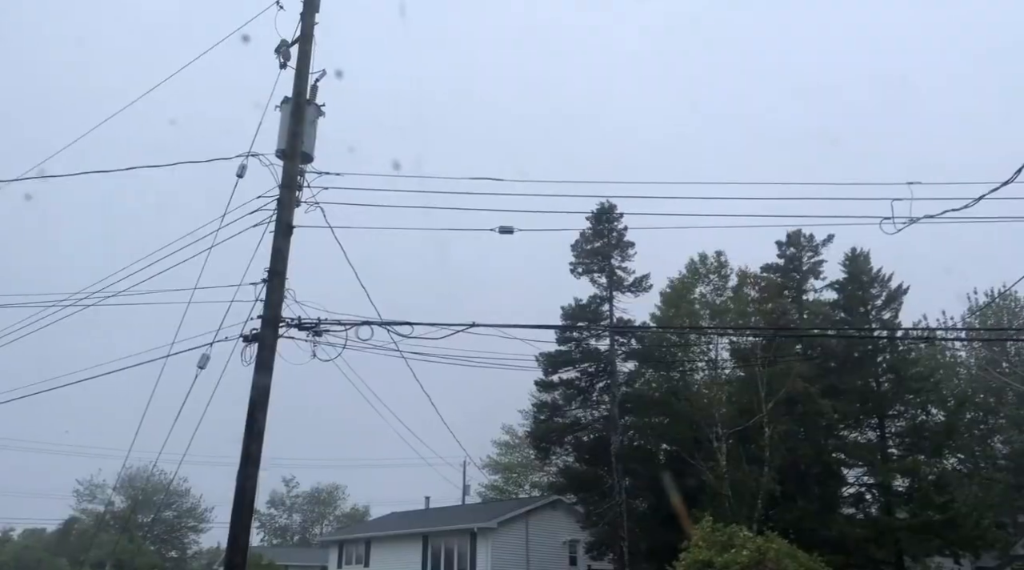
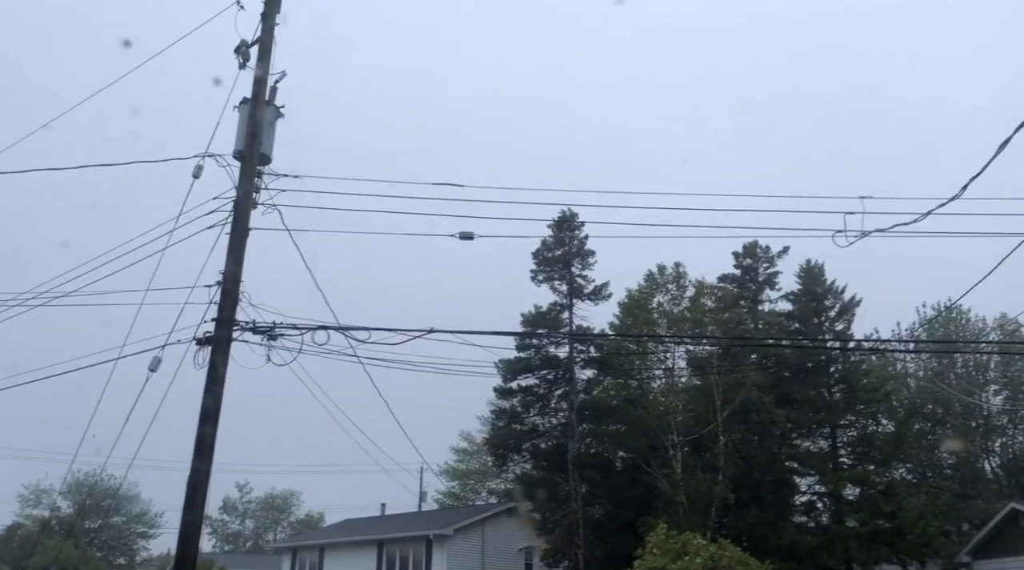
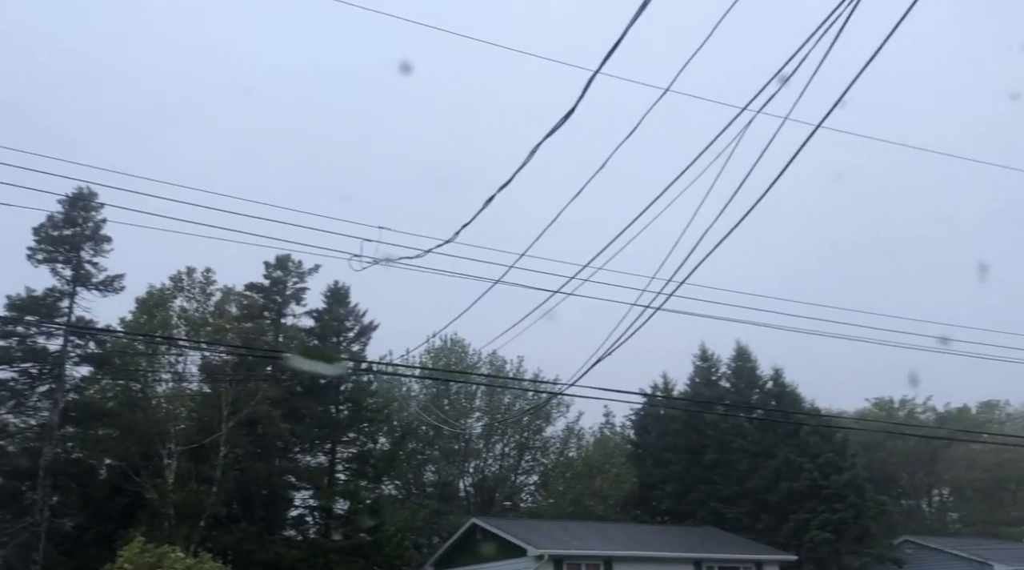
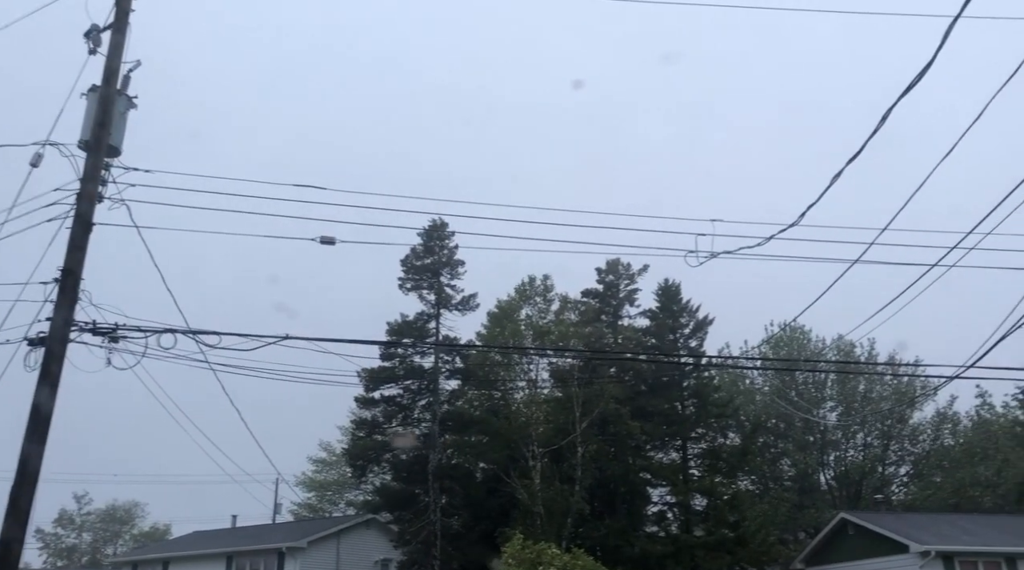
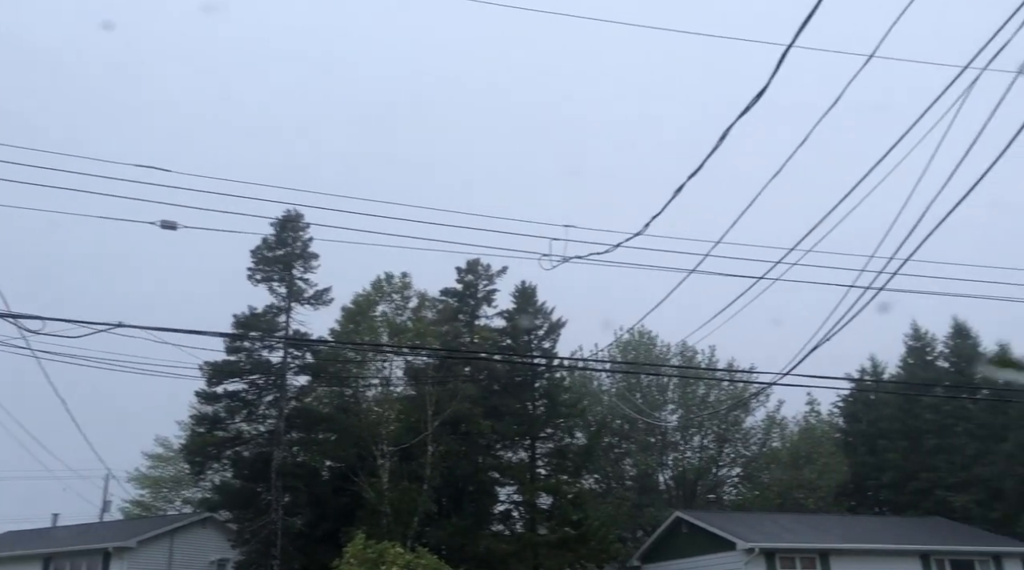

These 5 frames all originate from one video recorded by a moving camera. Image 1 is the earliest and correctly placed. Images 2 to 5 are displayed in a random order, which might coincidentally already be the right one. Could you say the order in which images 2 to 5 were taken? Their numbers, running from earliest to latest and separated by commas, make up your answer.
2, 4, 5, 3
